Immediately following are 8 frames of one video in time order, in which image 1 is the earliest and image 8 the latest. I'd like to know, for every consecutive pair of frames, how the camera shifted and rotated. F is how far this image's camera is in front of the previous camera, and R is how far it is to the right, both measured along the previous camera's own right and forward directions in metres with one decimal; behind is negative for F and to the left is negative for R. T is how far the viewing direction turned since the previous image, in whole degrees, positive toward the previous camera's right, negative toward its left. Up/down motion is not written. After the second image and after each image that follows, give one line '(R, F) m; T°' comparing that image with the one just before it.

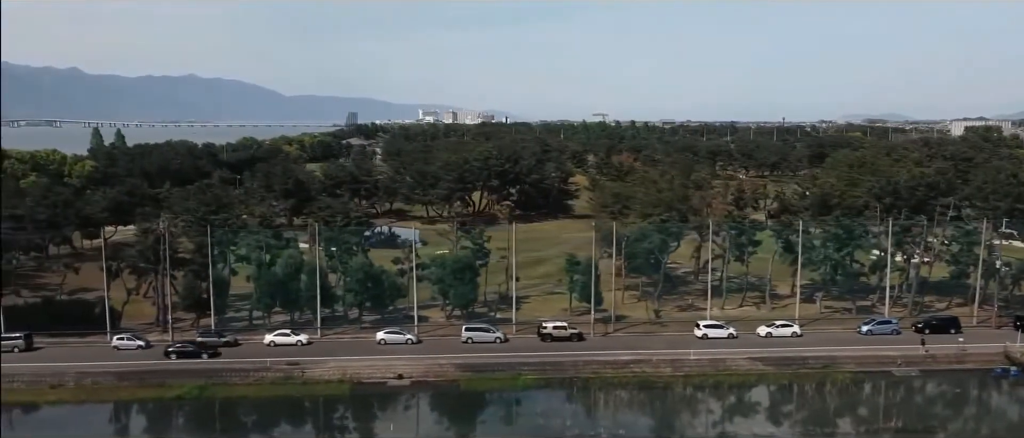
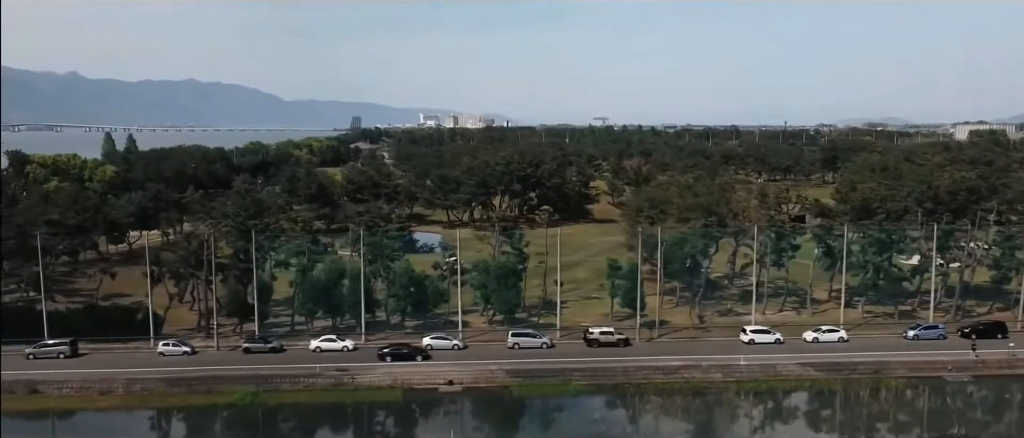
(-1.1, +0.1) m; 0°
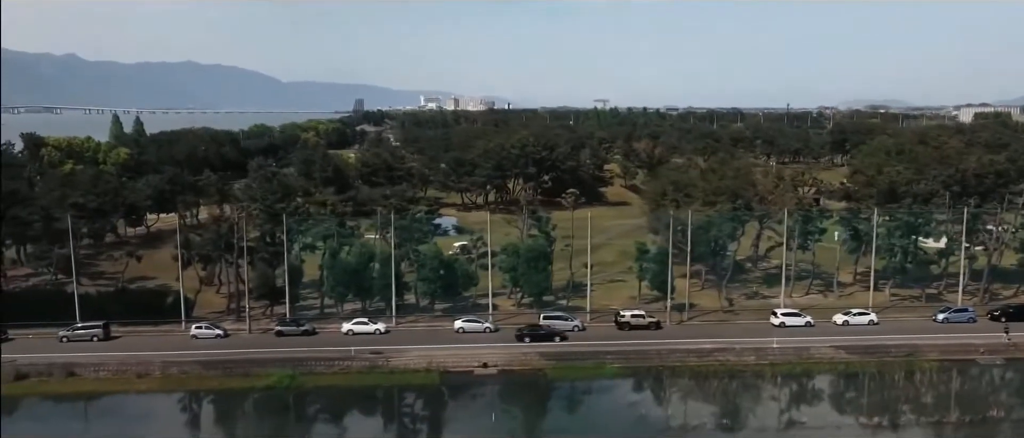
(-0.7, 0.0) m; 0°
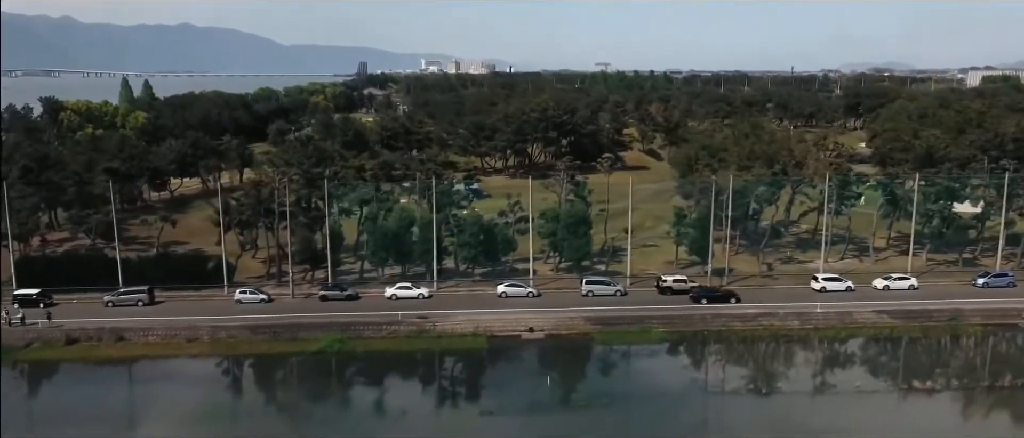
(-1.0, 0.0) m; 0°
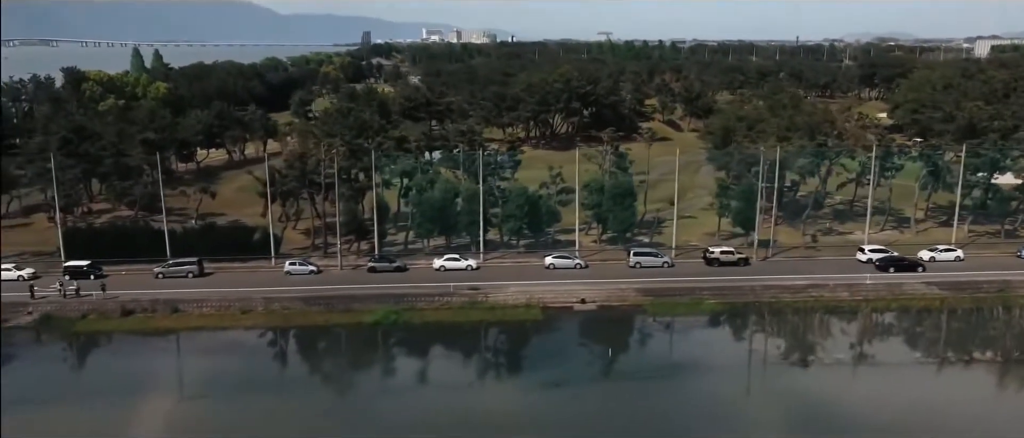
(-1.1, 0.0) m; 0°
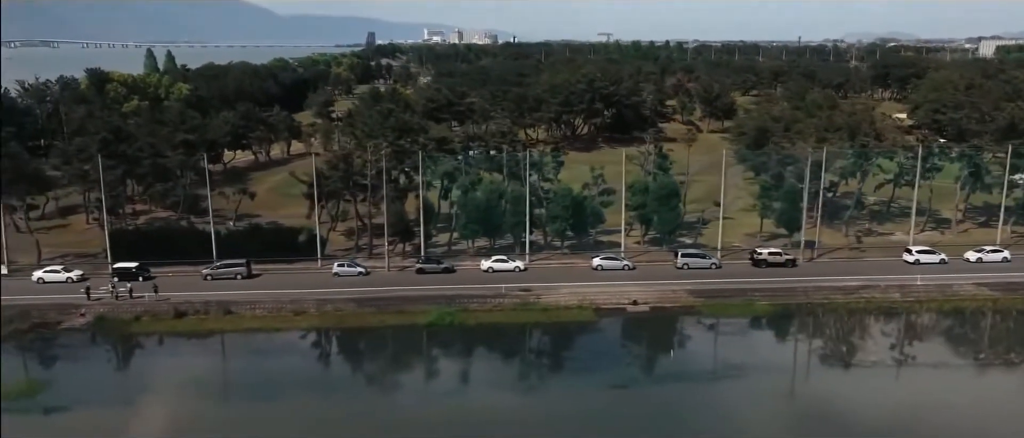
(-1.1, 0.0) m; 0°
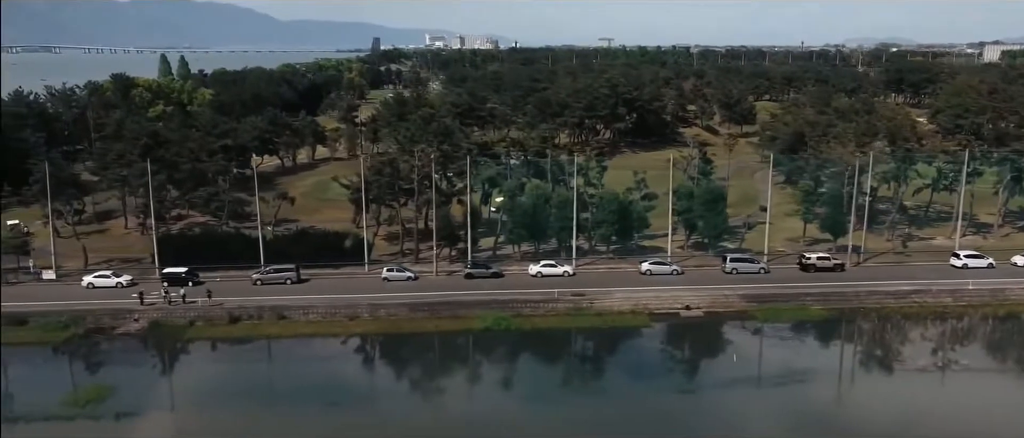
(-1.1, 0.0) m; 0°
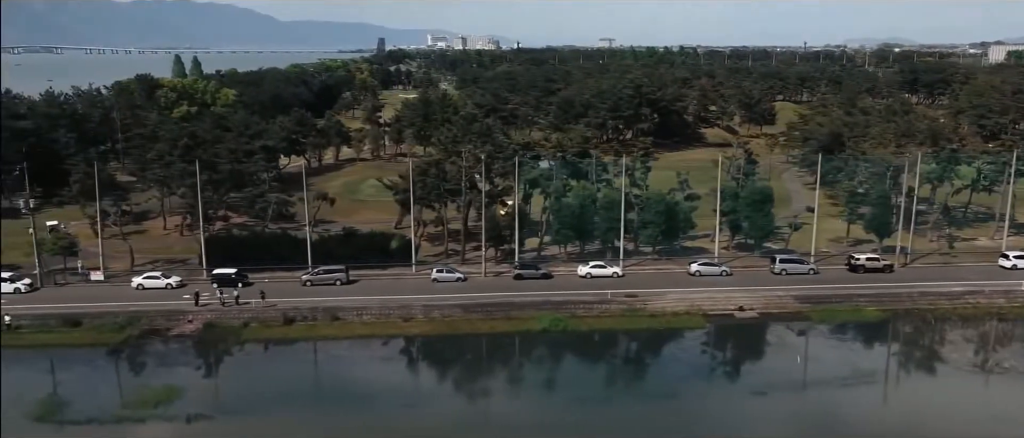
(-1.1, 0.0) m; 0°
